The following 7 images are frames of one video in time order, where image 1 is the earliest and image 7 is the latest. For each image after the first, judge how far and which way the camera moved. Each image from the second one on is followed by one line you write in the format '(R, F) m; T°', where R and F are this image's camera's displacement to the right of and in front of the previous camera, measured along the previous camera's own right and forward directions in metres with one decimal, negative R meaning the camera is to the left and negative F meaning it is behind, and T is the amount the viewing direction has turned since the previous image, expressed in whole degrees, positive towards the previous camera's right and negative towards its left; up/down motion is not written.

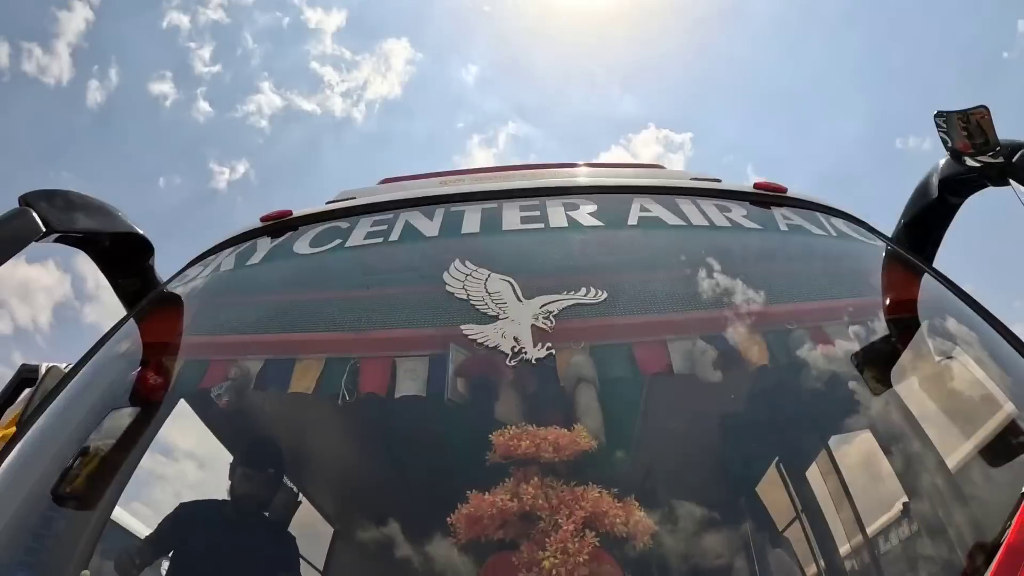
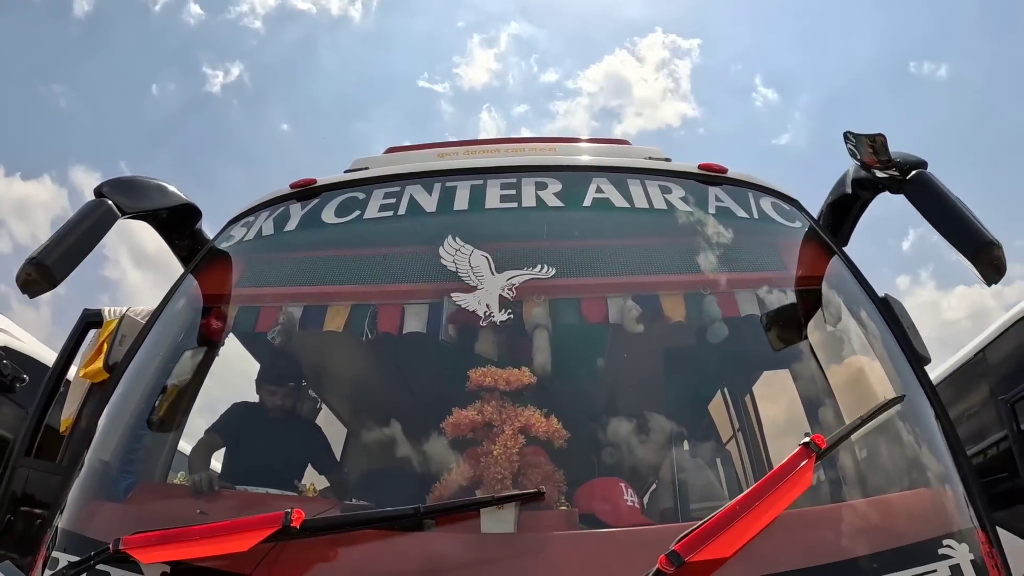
(+0.1, -0.5) m; -1°
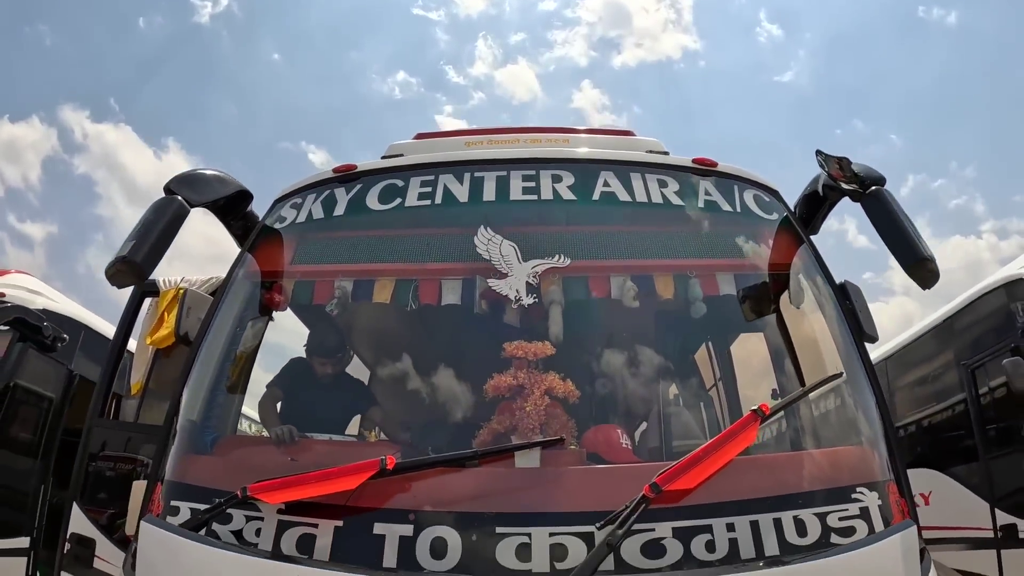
(-0.1, -0.4) m; 0°
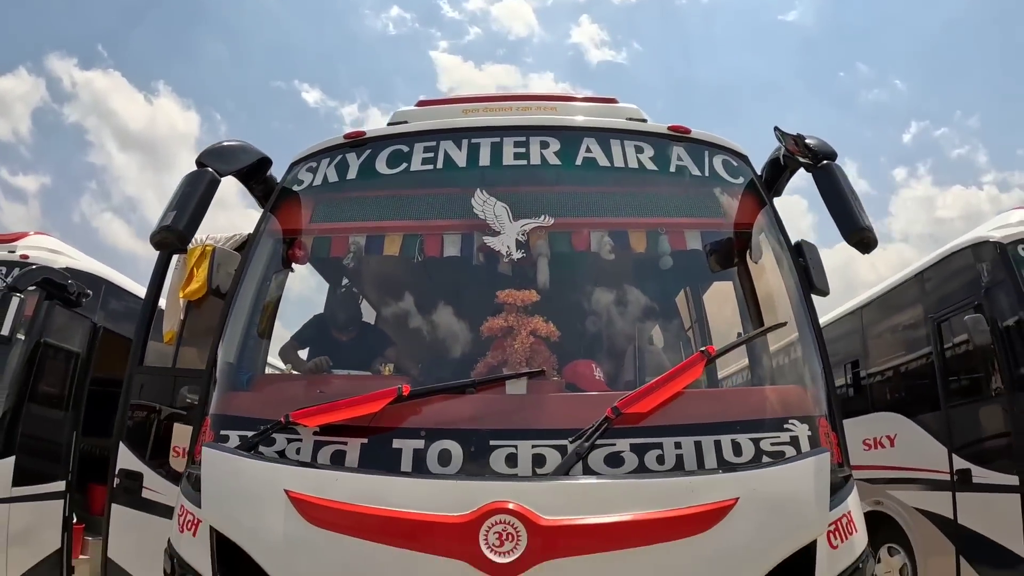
(0.0, -0.4) m; 0°
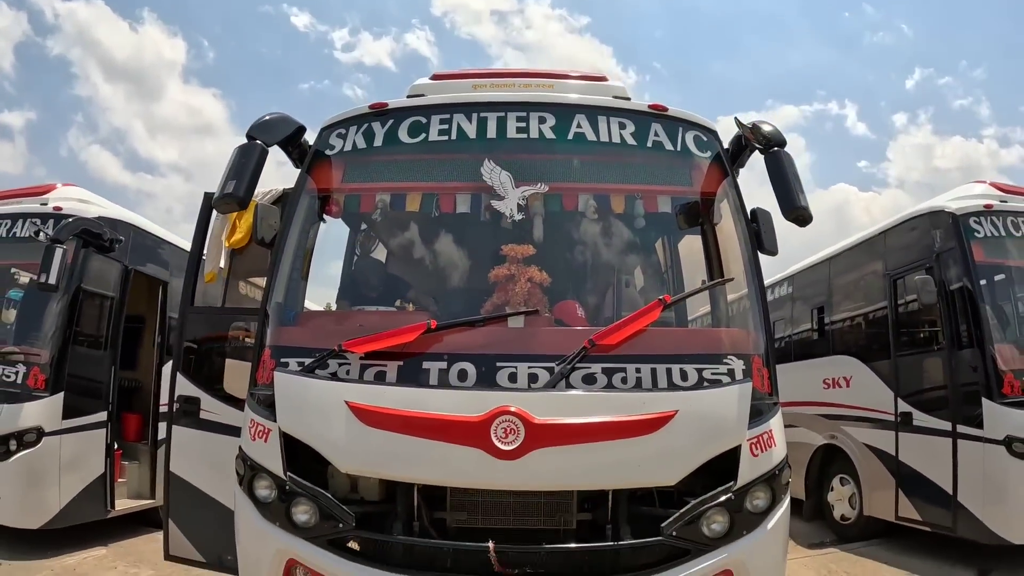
(0.0, -0.6) m; +1°
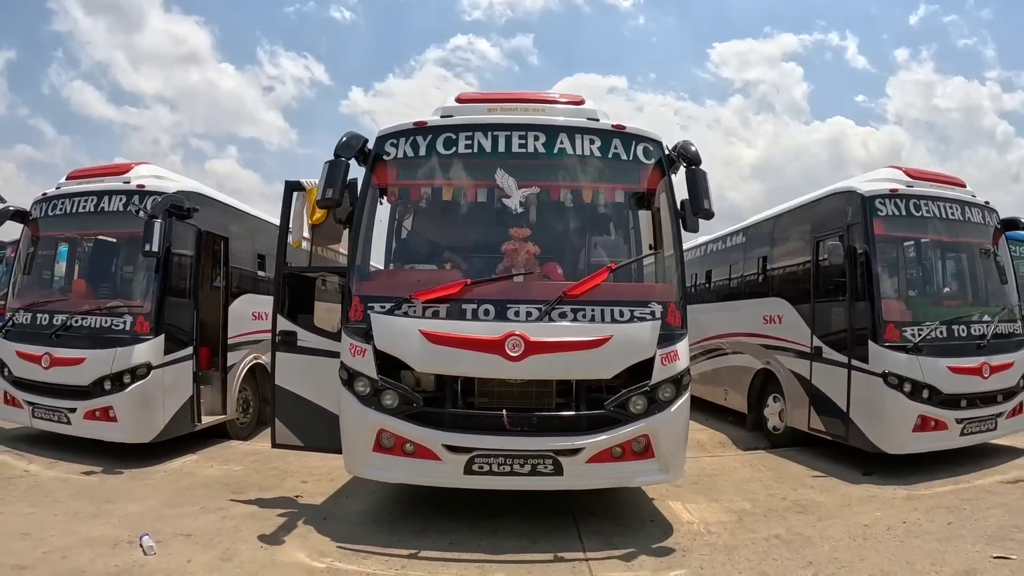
(-0.1, -1.7) m; +1°
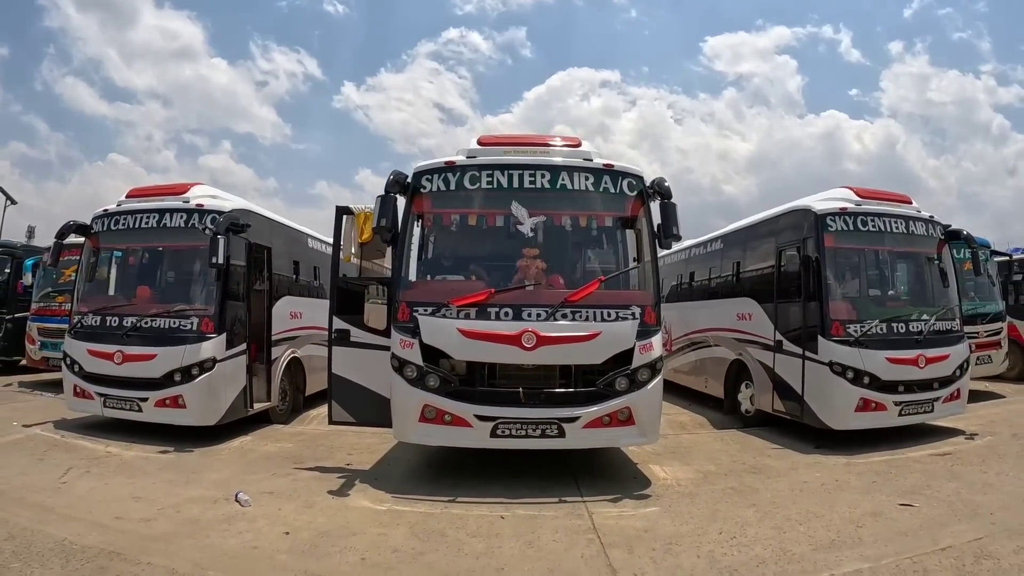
(-0.2, -1.4) m; 0°
